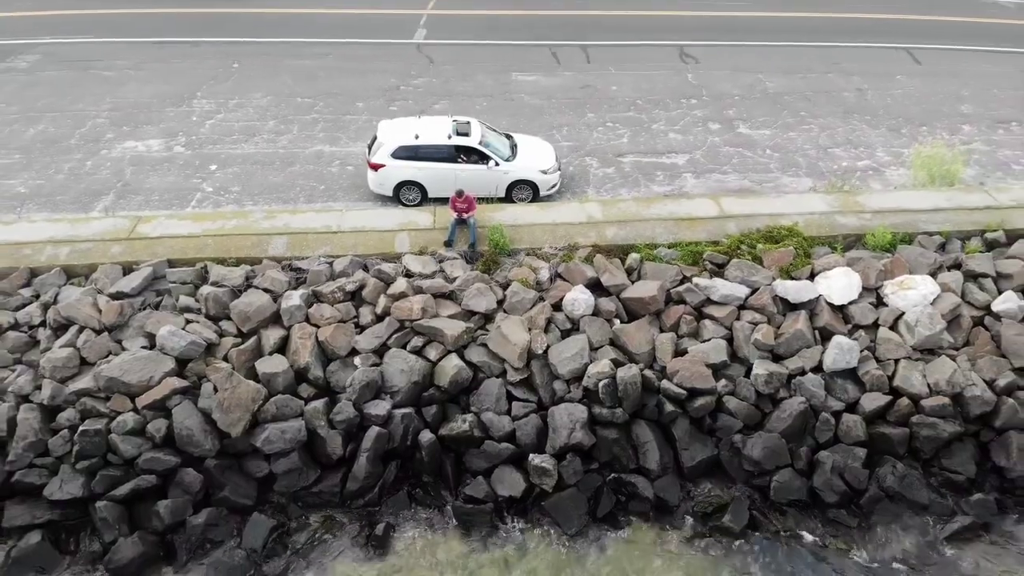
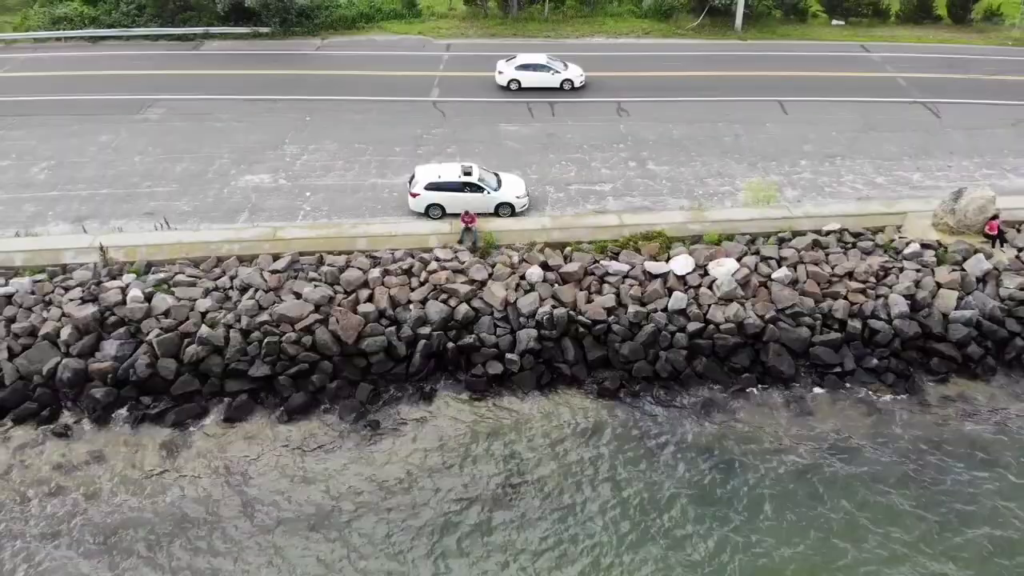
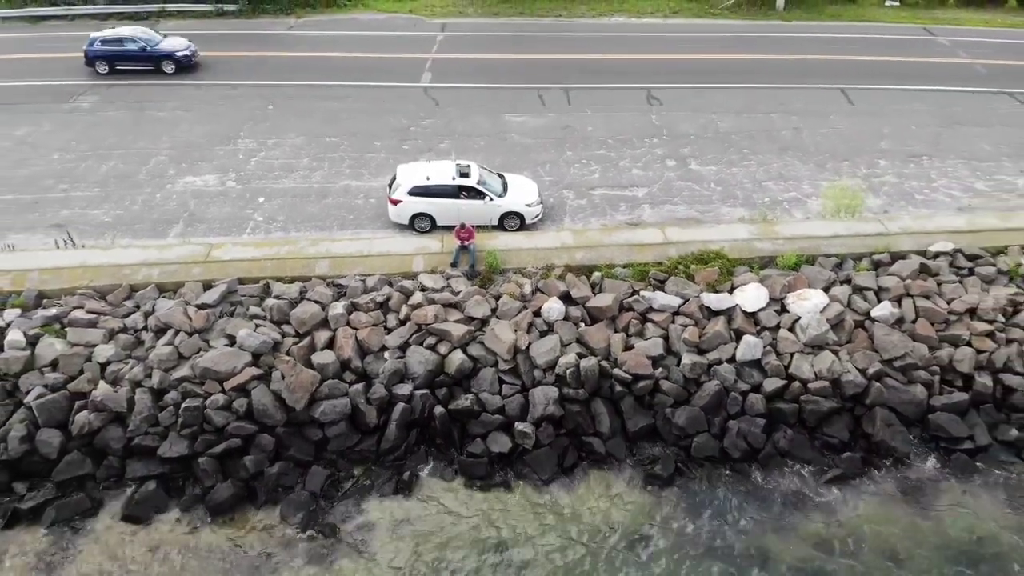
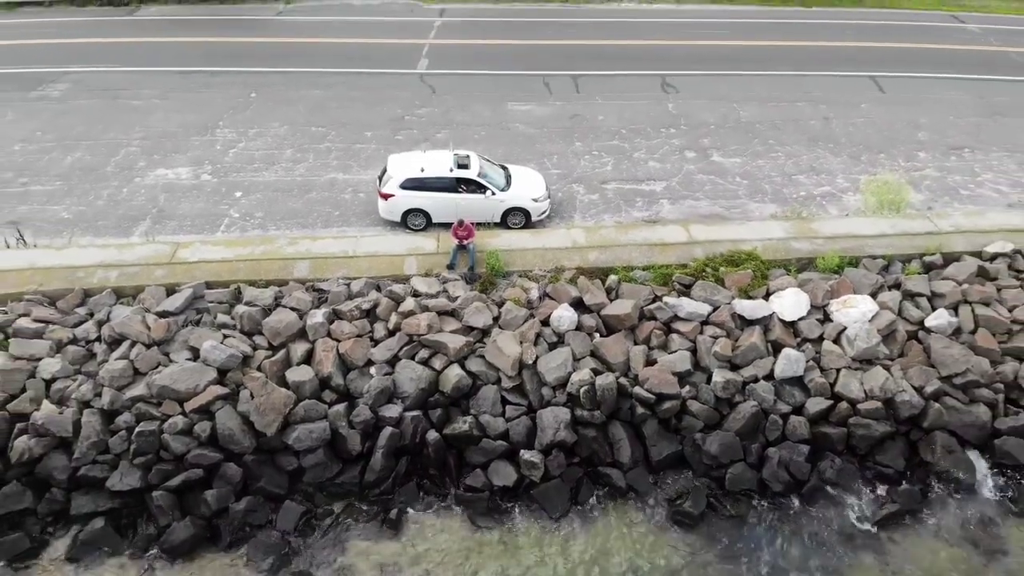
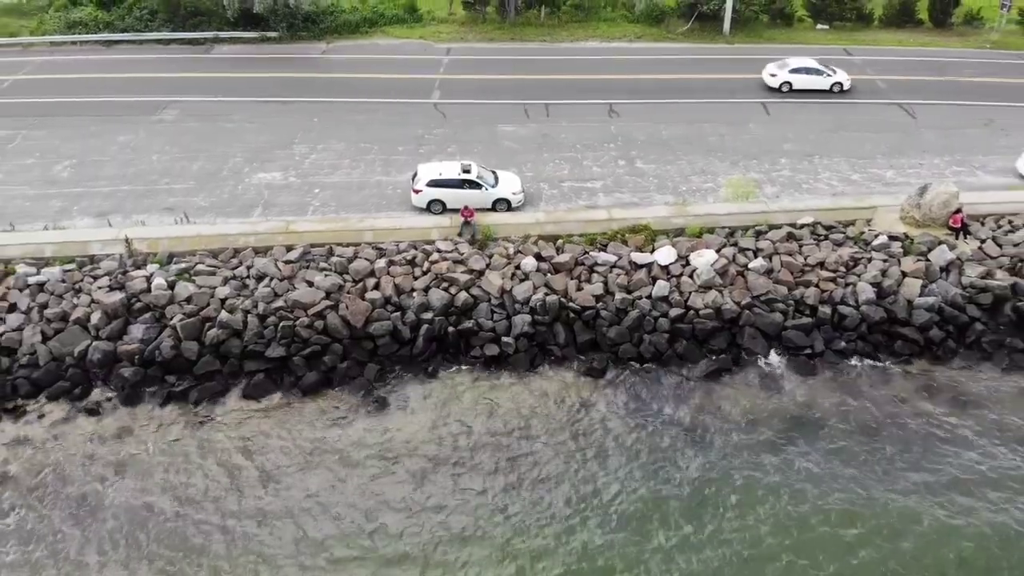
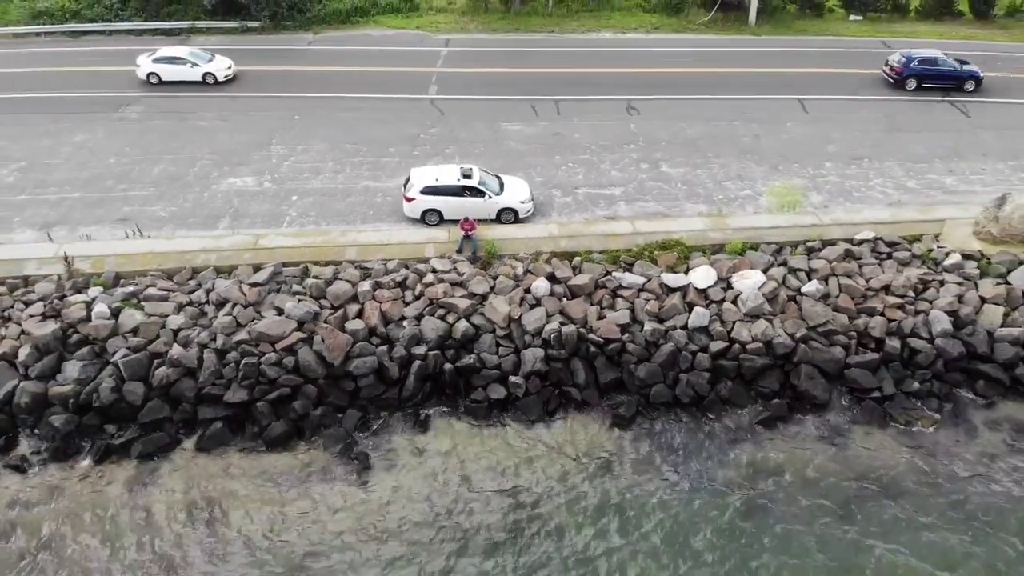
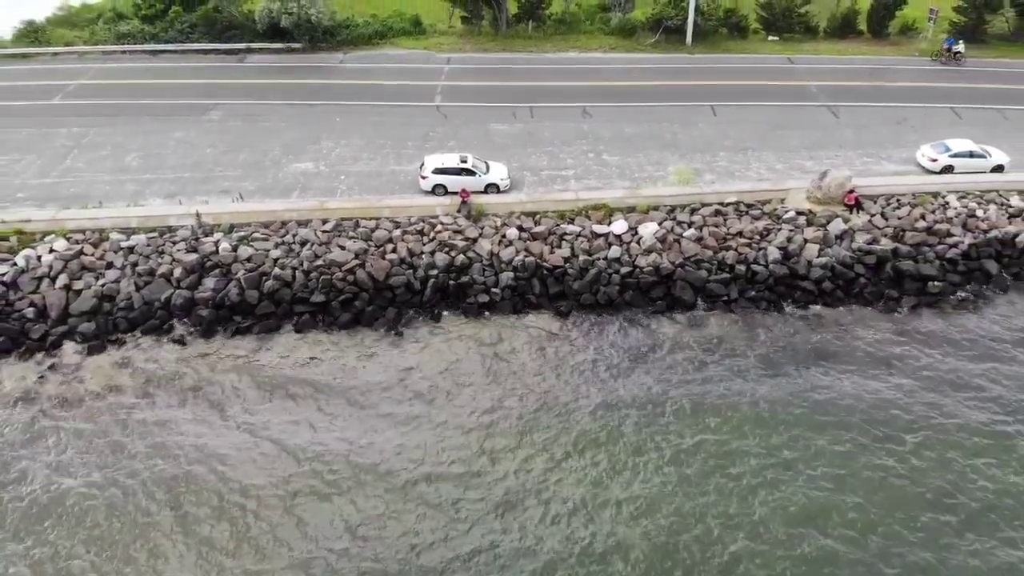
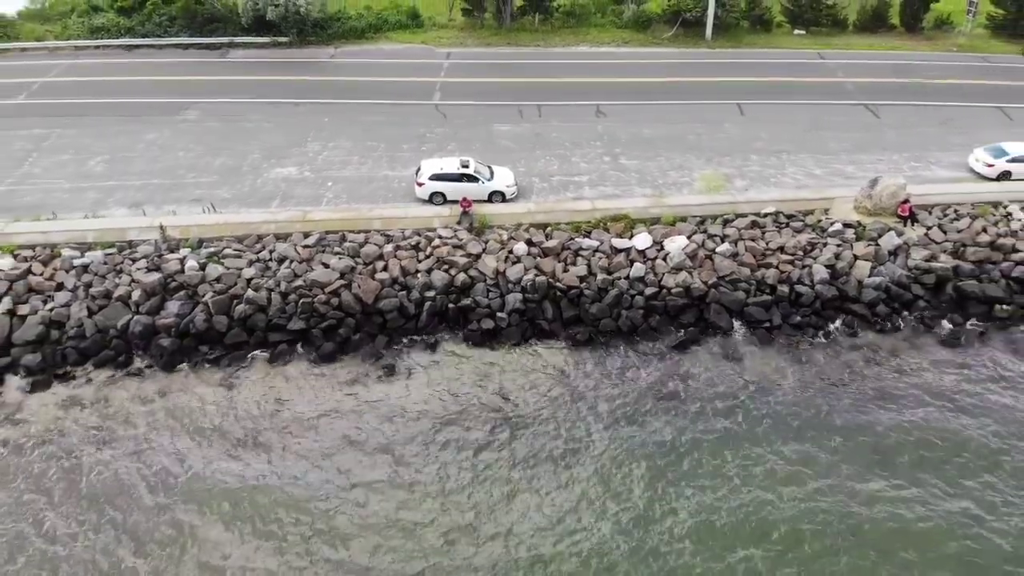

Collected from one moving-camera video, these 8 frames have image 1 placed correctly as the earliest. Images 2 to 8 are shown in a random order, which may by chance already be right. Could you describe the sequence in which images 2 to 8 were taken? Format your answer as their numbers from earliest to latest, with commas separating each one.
4, 3, 6, 2, 5, 8, 7
